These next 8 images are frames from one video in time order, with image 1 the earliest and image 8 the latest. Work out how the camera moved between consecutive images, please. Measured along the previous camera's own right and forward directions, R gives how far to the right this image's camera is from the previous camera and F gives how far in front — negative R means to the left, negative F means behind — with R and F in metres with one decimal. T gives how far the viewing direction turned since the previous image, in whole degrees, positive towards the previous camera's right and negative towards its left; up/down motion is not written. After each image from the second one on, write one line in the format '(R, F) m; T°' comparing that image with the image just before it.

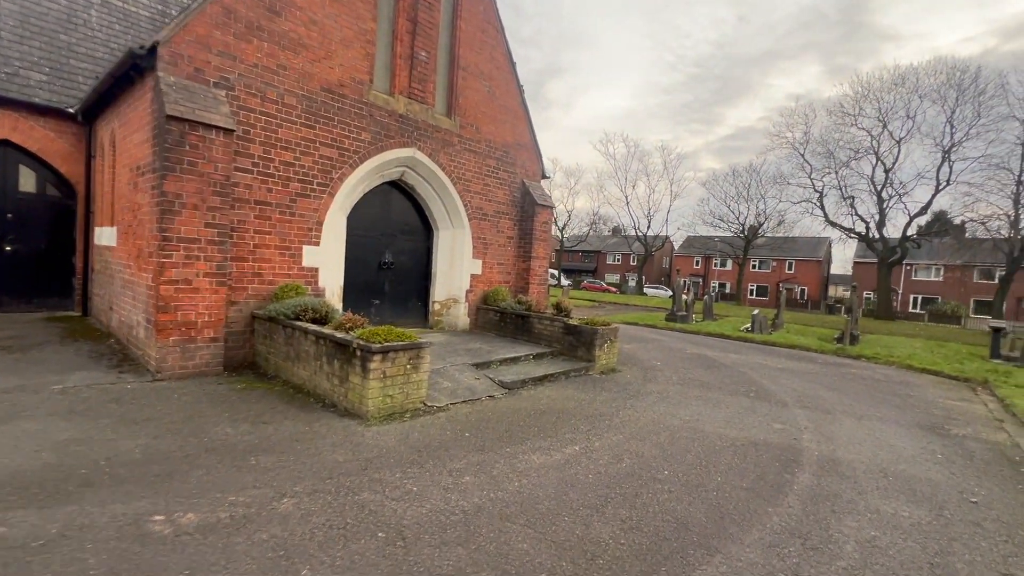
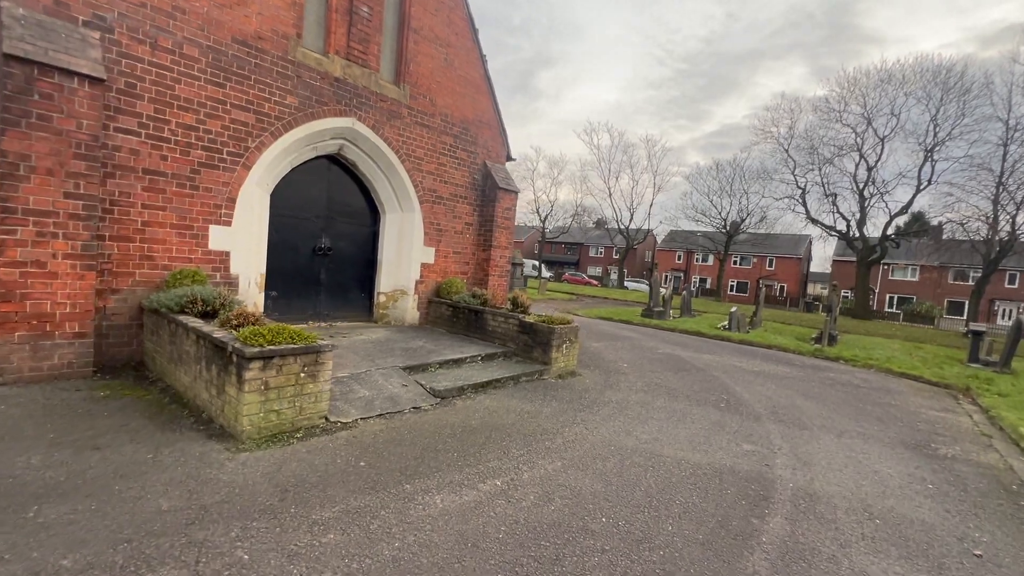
(+0.6, +0.9) m; +2°
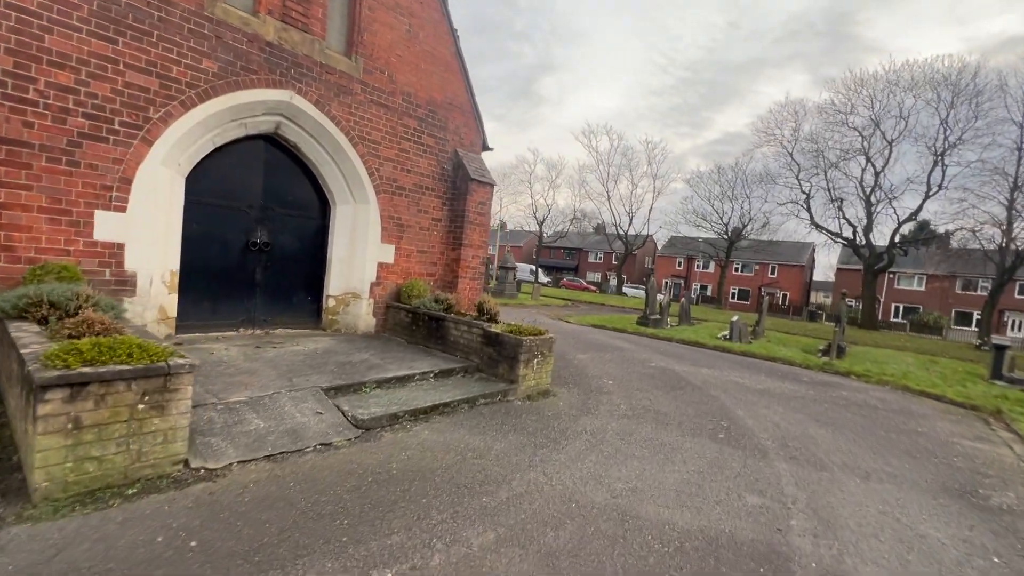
(+0.5, +1.1) m; 0°
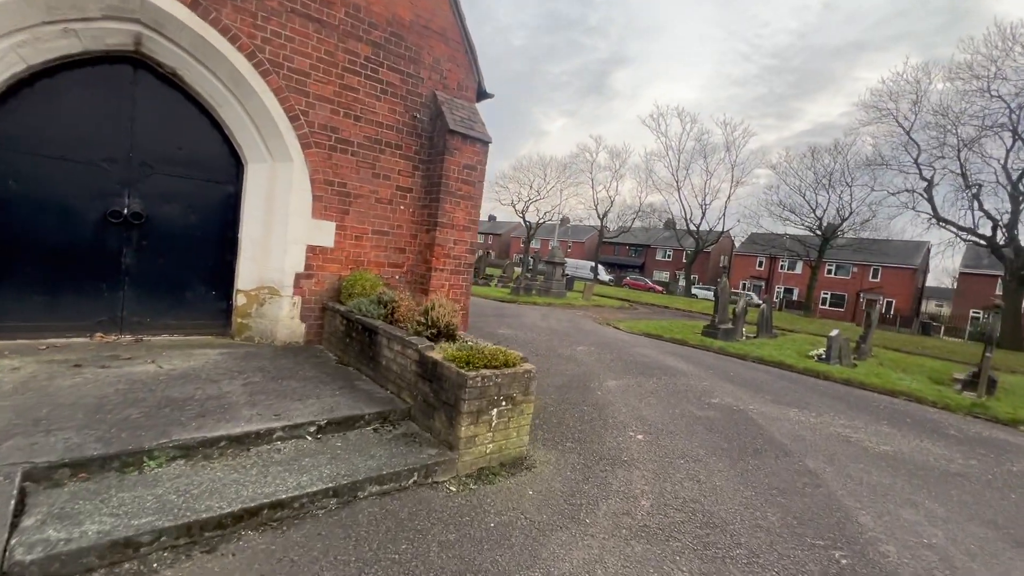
(+1.0, +2.6) m; -8°
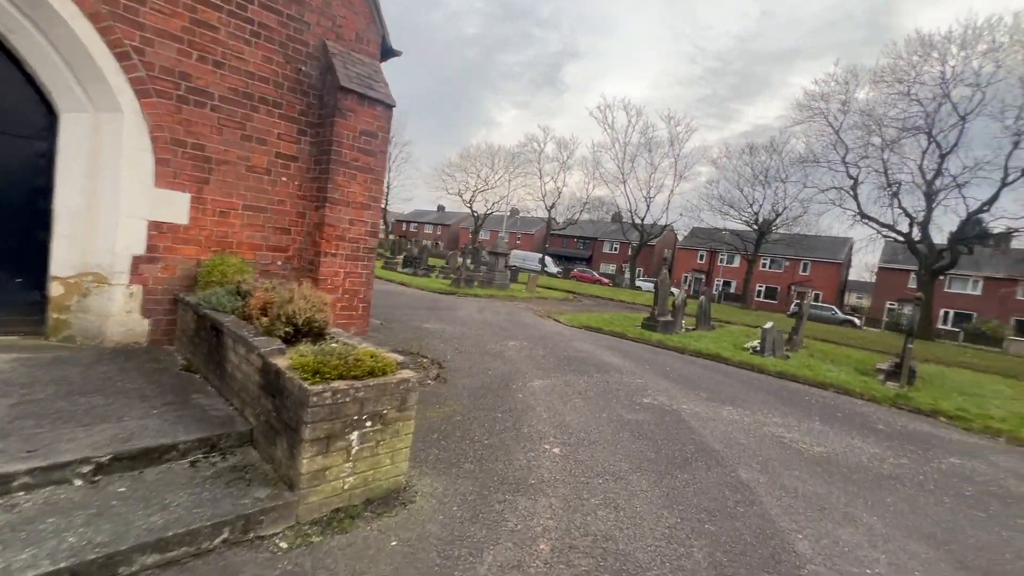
(+0.5, +0.8) m; +6°
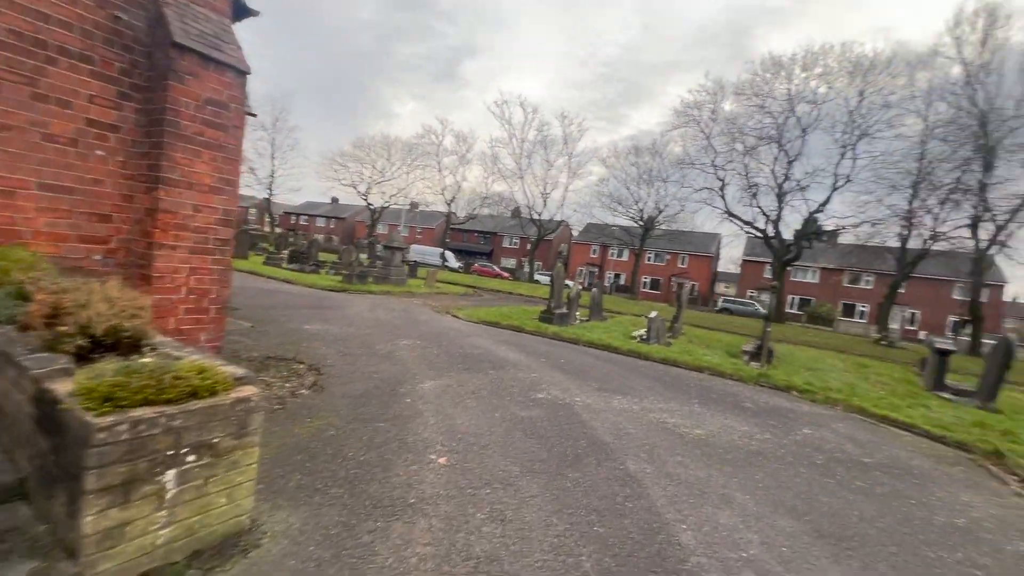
(+0.2, +0.3) m; +12°
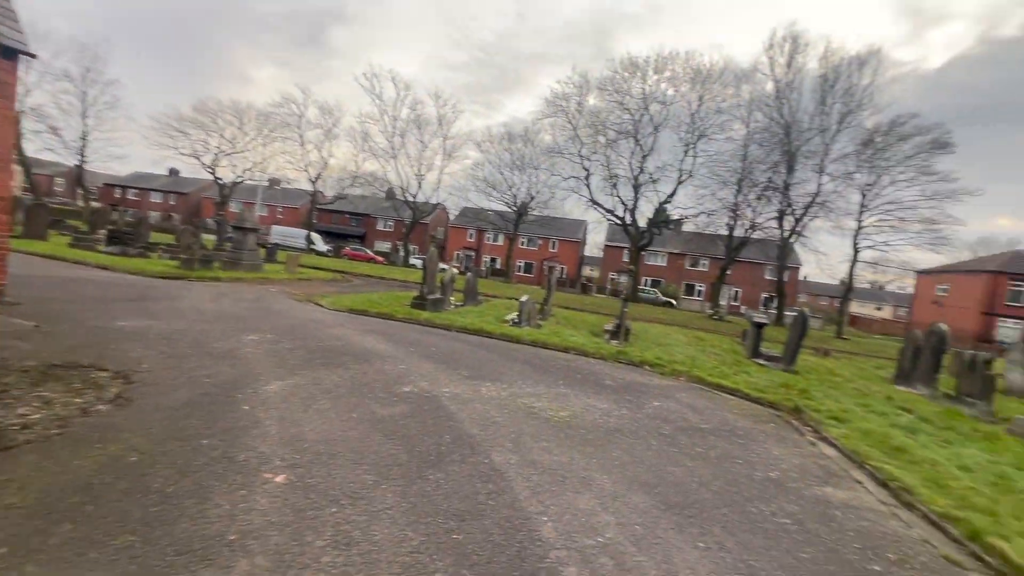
(+0.2, +0.3) m; +15°
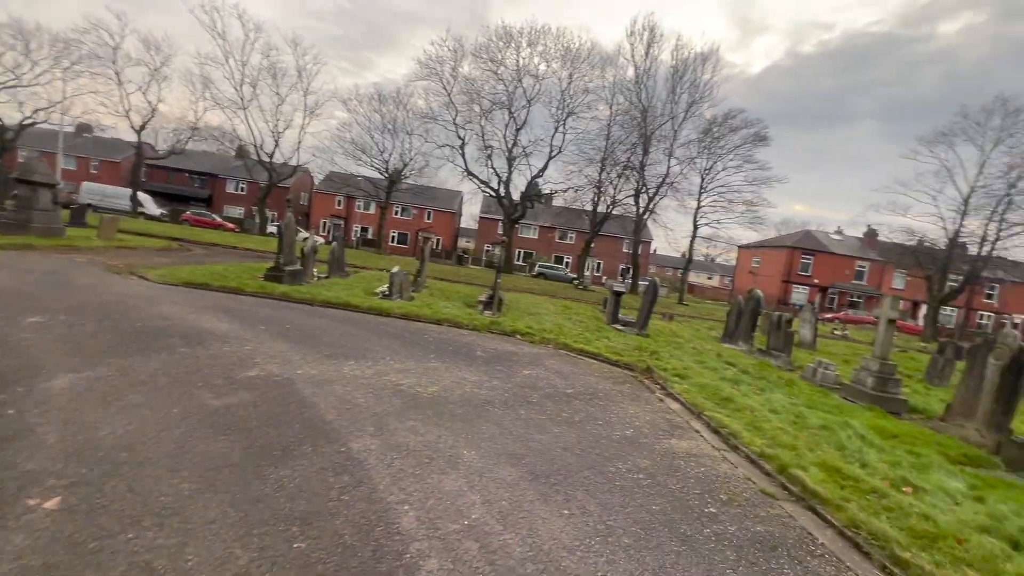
(+0.1, +0.3) m; +15°
